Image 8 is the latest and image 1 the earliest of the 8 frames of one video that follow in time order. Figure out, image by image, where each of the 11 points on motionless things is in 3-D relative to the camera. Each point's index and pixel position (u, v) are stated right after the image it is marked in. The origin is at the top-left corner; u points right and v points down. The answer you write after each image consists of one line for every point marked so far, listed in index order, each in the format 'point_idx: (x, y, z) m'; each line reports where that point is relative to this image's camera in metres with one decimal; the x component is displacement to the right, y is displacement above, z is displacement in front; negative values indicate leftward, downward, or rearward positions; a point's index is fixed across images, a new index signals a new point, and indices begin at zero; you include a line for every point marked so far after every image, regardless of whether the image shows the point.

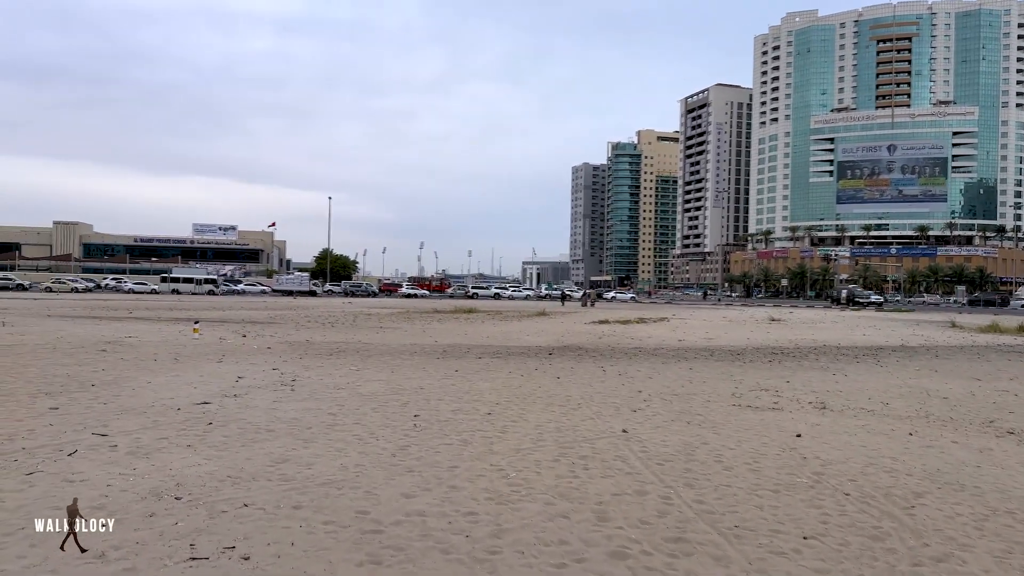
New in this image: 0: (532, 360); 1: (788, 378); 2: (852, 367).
0: (+0.4, -1.6, +17.7) m
1: (+5.7, -1.9, +16.2) m
2: (+8.2, -2.0, +19.2) m
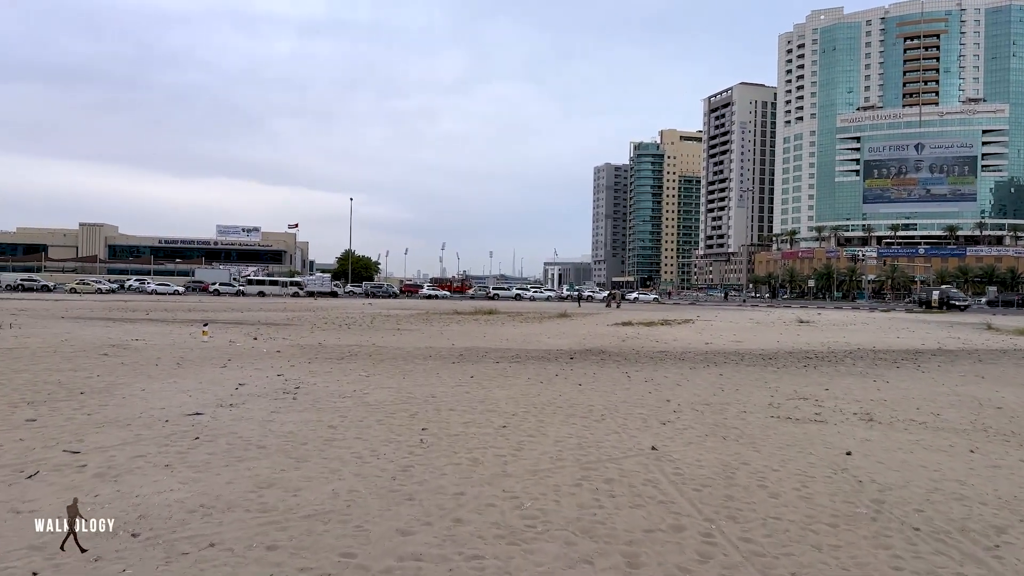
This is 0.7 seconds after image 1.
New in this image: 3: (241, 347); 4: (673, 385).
0: (+0.9, -1.6, +16.8) m
1: (+6.1, -1.9, +15.2) m
2: (+8.7, -2.0, +18.1) m
3: (-6.3, -1.4, +18.2) m
4: (+2.9, -1.7, +14.0) m
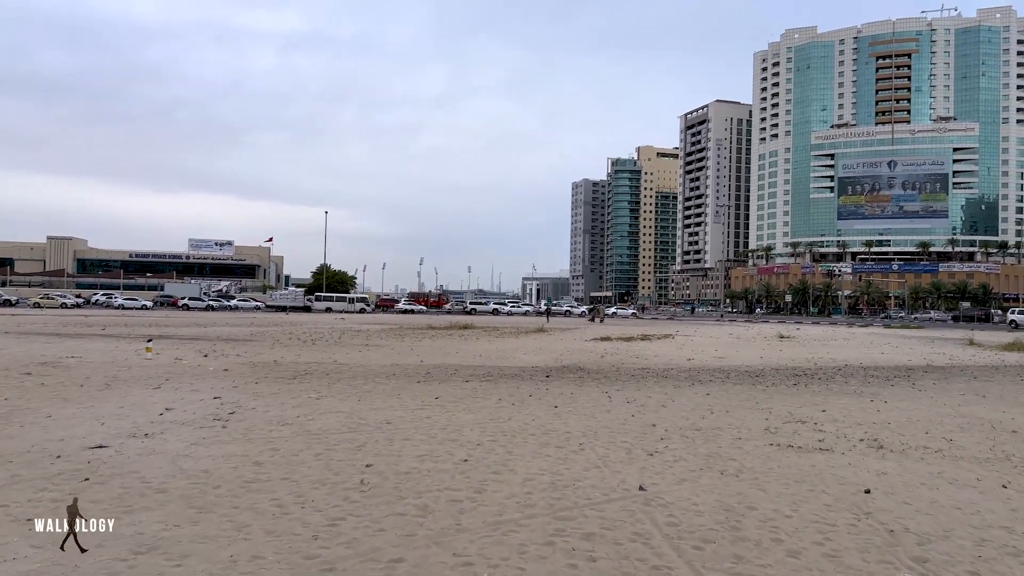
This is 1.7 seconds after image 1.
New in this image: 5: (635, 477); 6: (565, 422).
0: (+0.3, -1.9, +15.5) m
1: (+5.6, -2.1, +14.0) m
2: (+8.0, -2.3, +16.9) m
3: (-6.9, -1.6, +16.7) m
4: (+2.4, -1.9, +12.7) m
5: (+1.1, -1.8, +7.4) m
6: (+0.7, -1.8, +10.6) m
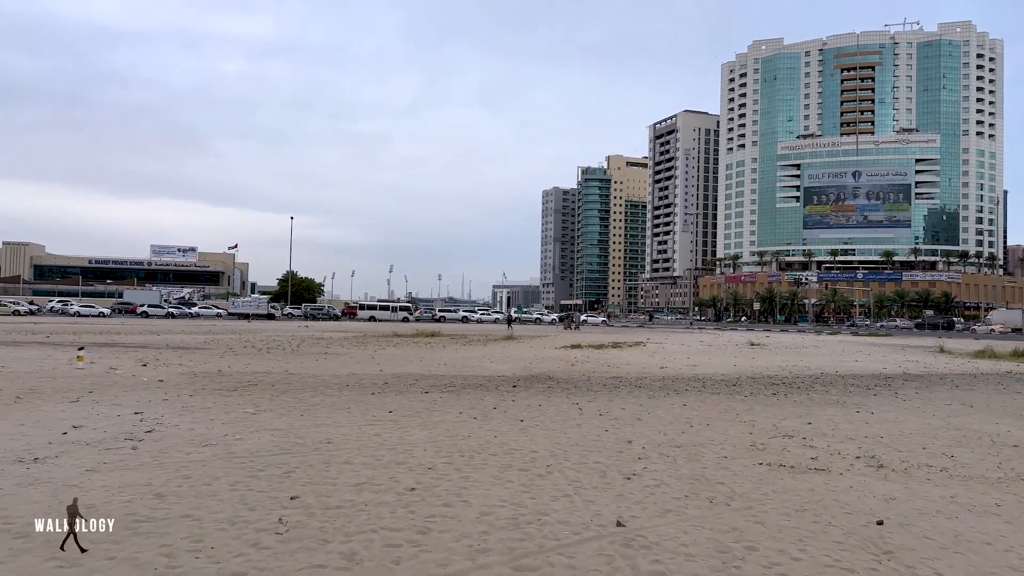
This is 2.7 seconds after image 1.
0: (-0.4, -1.9, +14.4) m
1: (+5.0, -2.2, +13.1) m
2: (+7.3, -2.3, +16.1) m
3: (-7.6, -1.7, +15.2) m
4: (+1.8, -2.0, +11.7) m
5: (+0.8, -1.7, +6.3) m
6: (+0.2, -1.8, +9.4) m
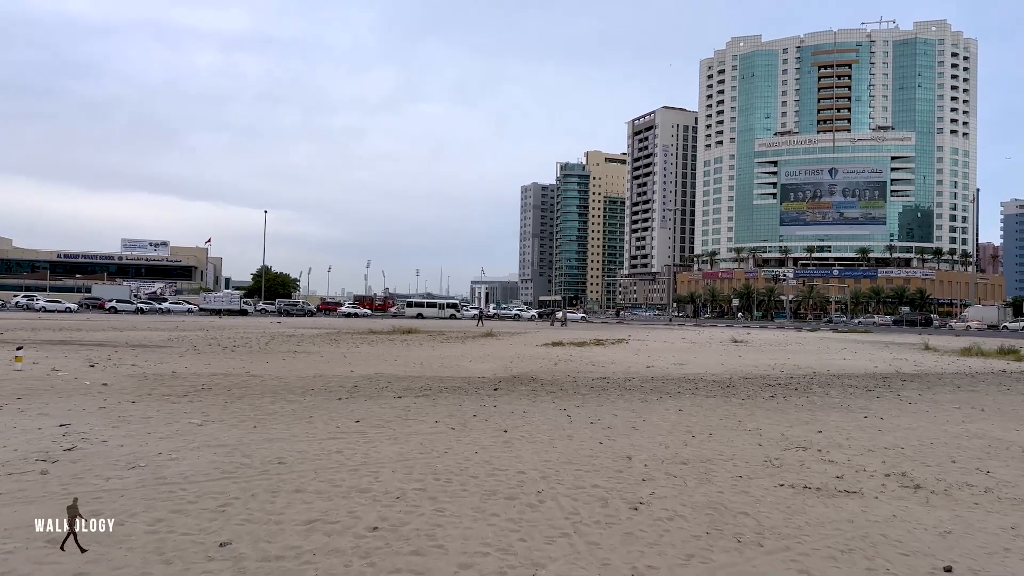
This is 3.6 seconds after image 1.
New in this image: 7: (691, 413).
0: (-0.7, -1.9, +13.1) m
1: (+4.7, -2.1, +12.0) m
2: (+6.9, -2.3, +15.1) m
3: (-7.9, -1.6, +13.8) m
4: (+1.6, -1.9, +10.5) m
5: (+0.7, -1.7, +5.1) m
6: (+0.1, -1.8, +8.2) m
7: (+2.9, -2.0, +12.8) m
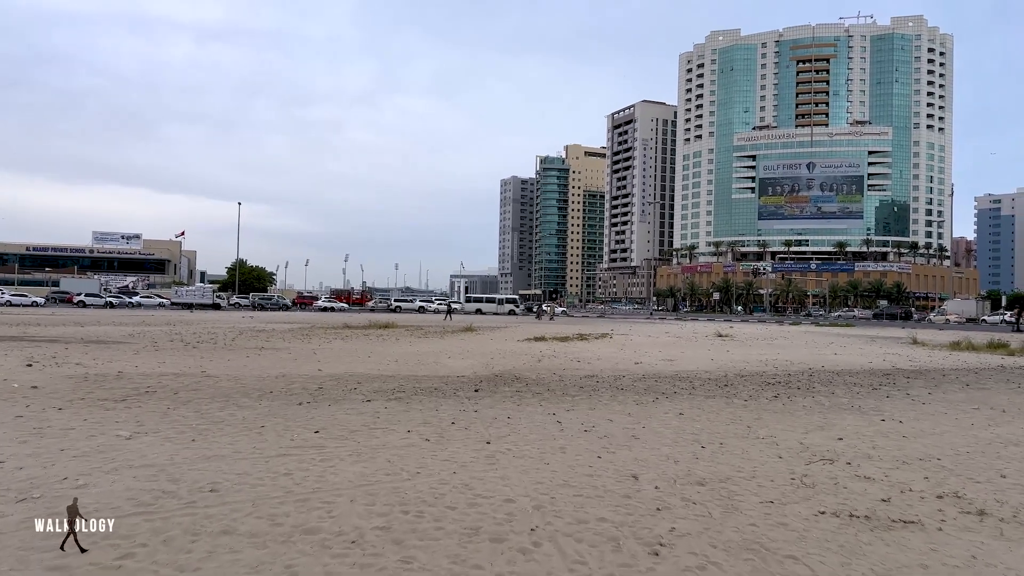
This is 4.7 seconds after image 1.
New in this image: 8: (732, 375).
0: (-1.0, -1.7, +11.8) m
1: (+4.4, -2.0, +10.8) m
2: (+6.6, -2.1, +13.9) m
3: (-8.2, -1.5, +12.3) m
4: (+1.4, -1.8, +9.2) m
5: (+0.6, -1.6, +3.7) m
6: (-0.1, -1.7, +6.9) m
7: (+2.7, -1.9, +11.5) m
8: (+5.4, -2.1, +19.3) m
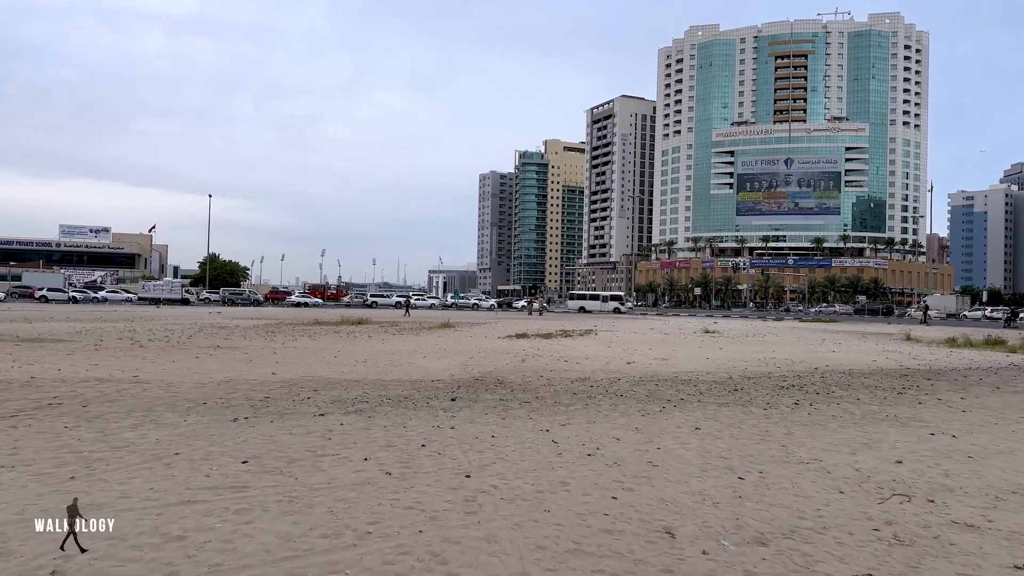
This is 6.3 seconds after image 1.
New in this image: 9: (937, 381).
0: (-1.2, -1.6, +9.7) m
1: (+4.3, -1.9, +8.9) m
2: (+6.4, -2.0, +12.1) m
3: (-8.4, -1.3, +10.0) m
4: (+1.3, -1.7, +7.2) m
5: (+0.7, -1.5, +1.8) m
6: (-0.1, -1.6, +4.9) m
7: (+2.5, -1.8, +9.6) m
8: (+5.0, -2.0, +17.4) m
9: (+9.4, -2.1, +17.5) m
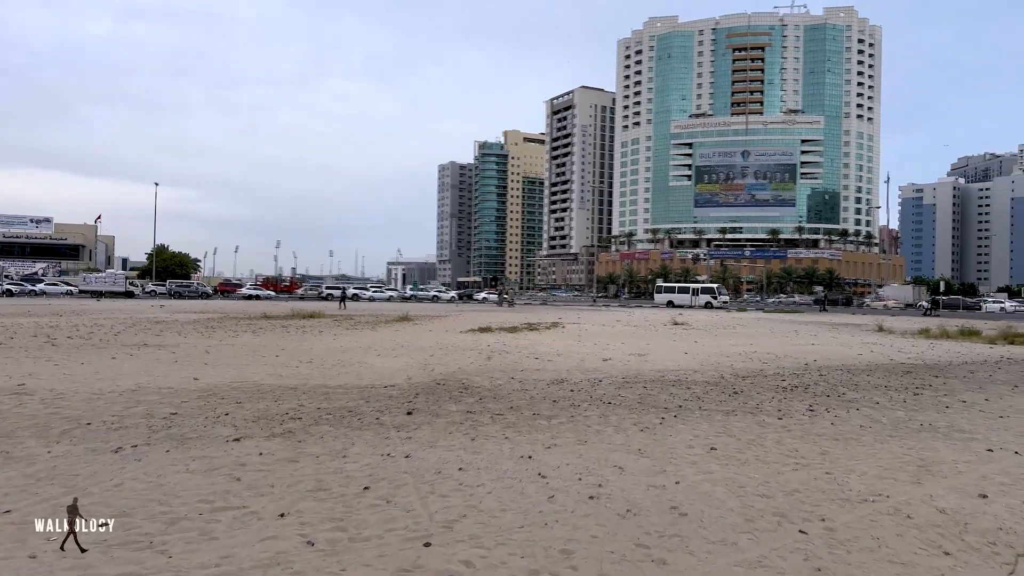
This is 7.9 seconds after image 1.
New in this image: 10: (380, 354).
0: (-1.4, -1.5, +7.6) m
1: (+4.0, -1.7, +7.1) m
2: (+6.0, -1.8, +10.4) m
3: (-8.7, -1.2, +7.6) m
4: (+1.1, -1.6, +5.3) m
5: (+0.8, -1.5, -0.2) m
6: (-0.2, -1.5, +2.9) m
7: (+2.2, -1.6, +7.7) m
8: (+4.3, -1.8, +15.6) m
9: (+8.7, -1.8, +15.9) m
10: (-3.0, -1.5, +18.5) m
